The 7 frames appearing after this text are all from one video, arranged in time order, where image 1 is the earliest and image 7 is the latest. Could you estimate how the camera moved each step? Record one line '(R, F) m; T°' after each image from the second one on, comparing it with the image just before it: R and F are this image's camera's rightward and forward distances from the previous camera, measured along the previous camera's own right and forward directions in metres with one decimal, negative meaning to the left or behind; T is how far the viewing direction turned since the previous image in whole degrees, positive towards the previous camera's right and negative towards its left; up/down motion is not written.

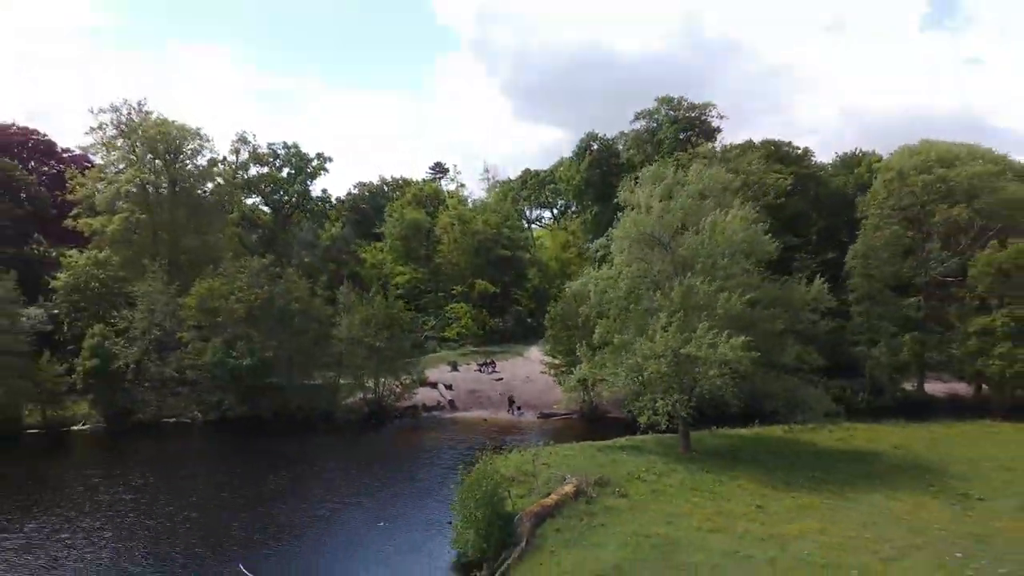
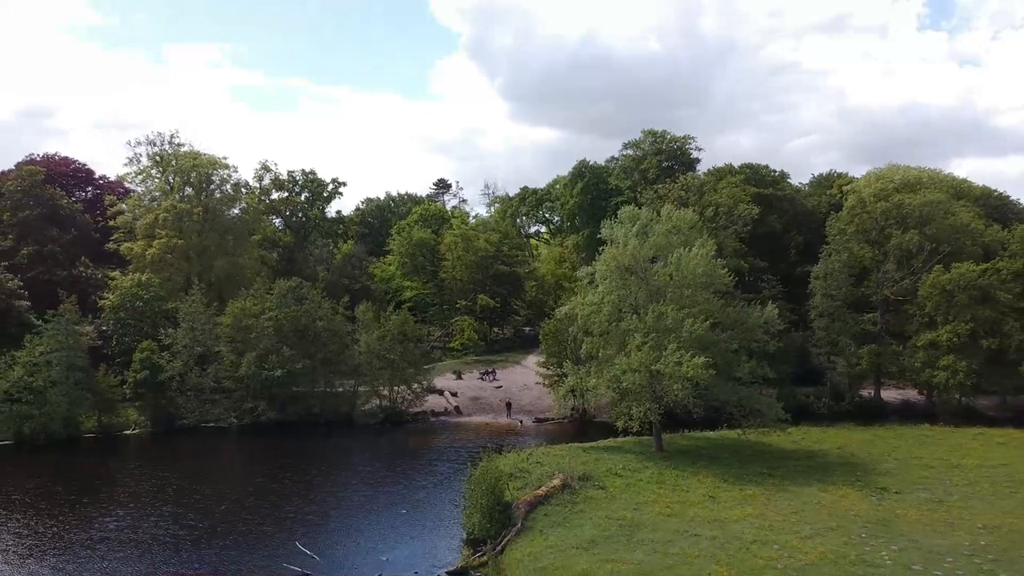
(+0.1, -3.9) m; 0°
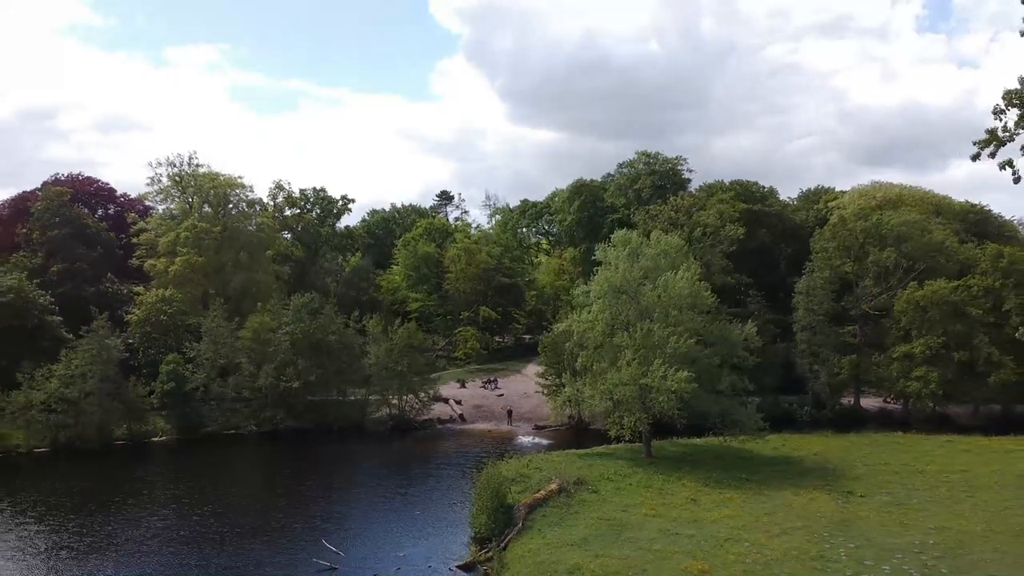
(-0.1, -2.4) m; 0°
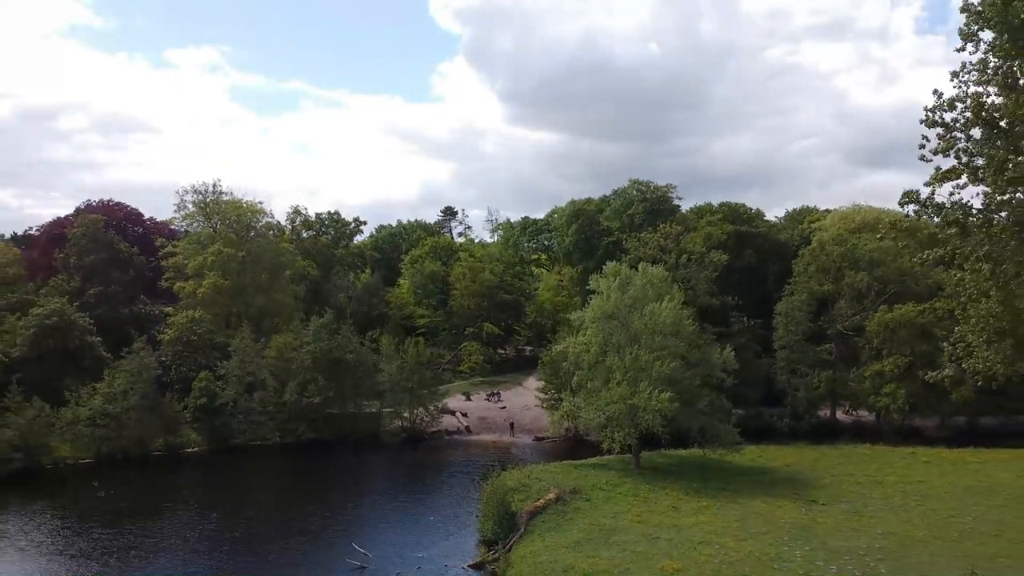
(-0.1, -3.3) m; 0°
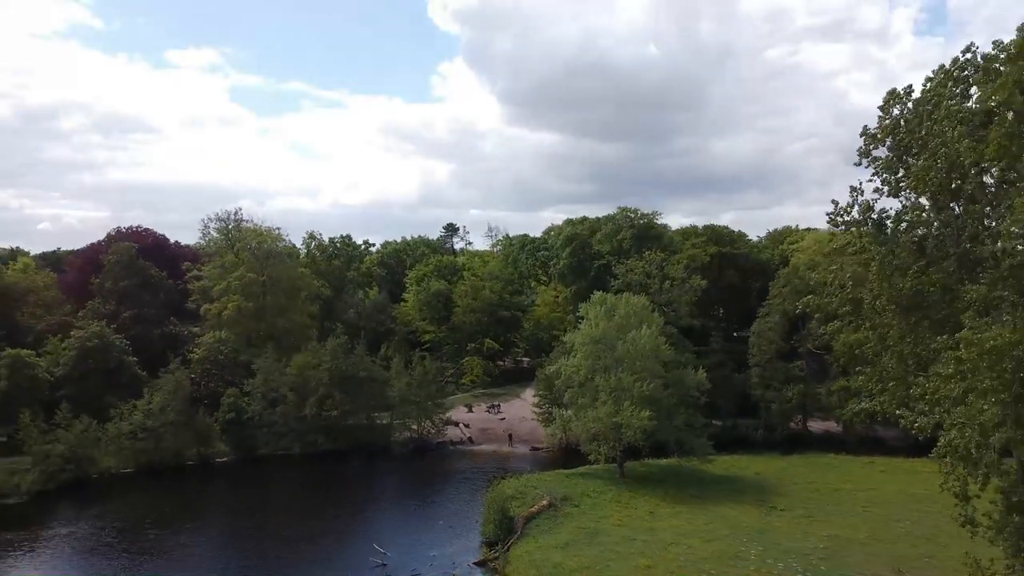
(+0.1, -4.1) m; 0°
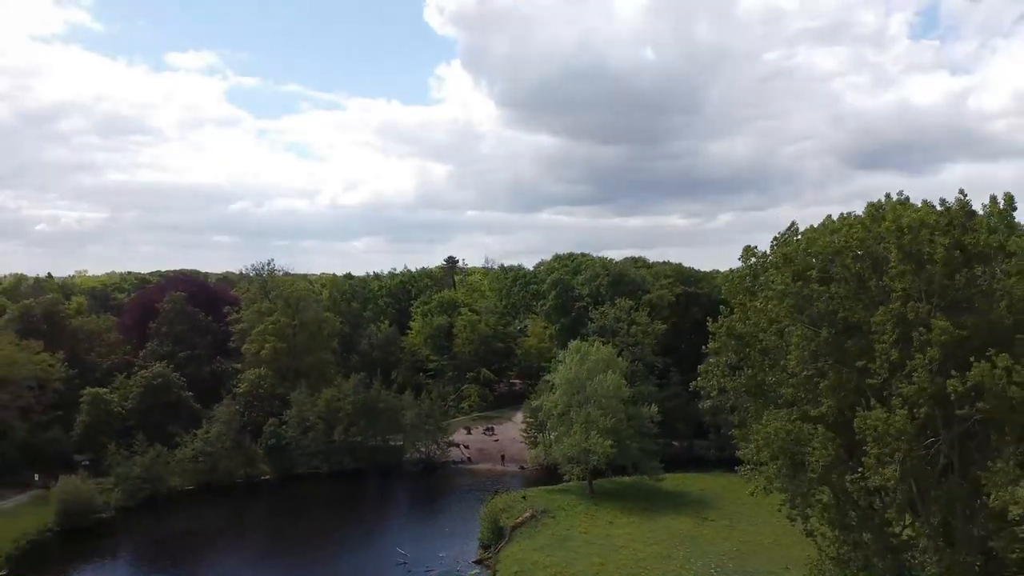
(+0.5, -9.0) m; 0°
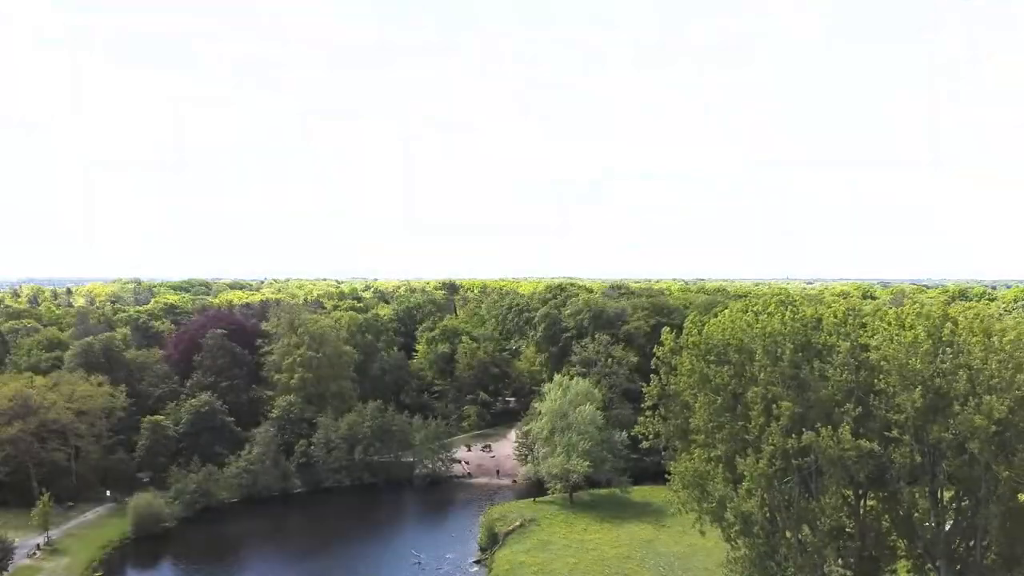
(+0.5, -9.2) m; 0°
